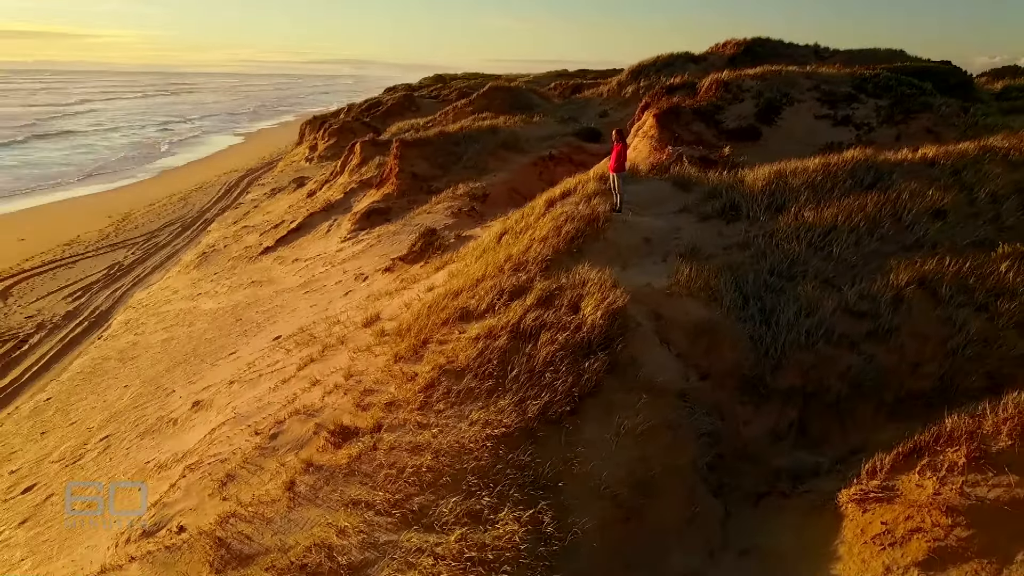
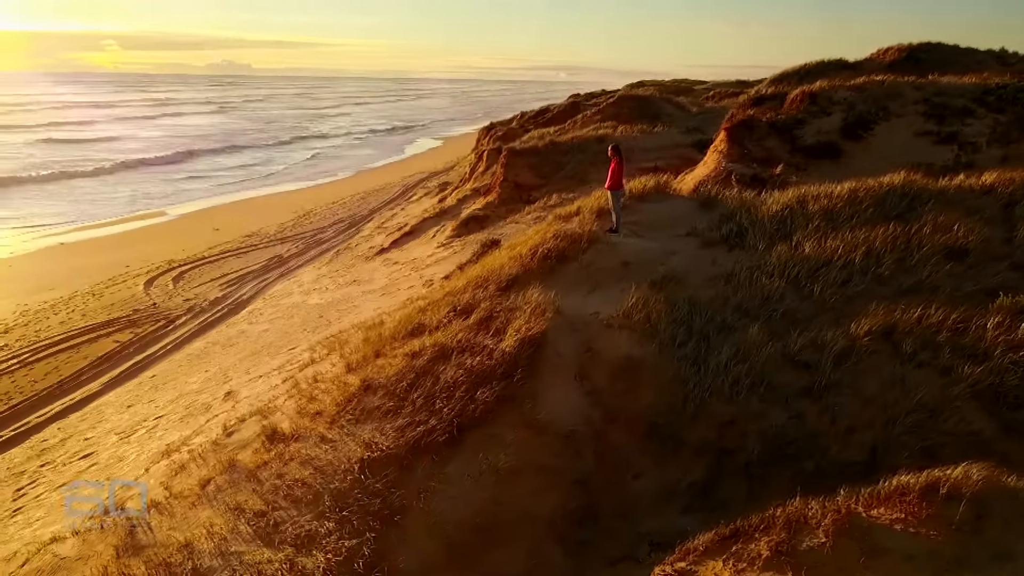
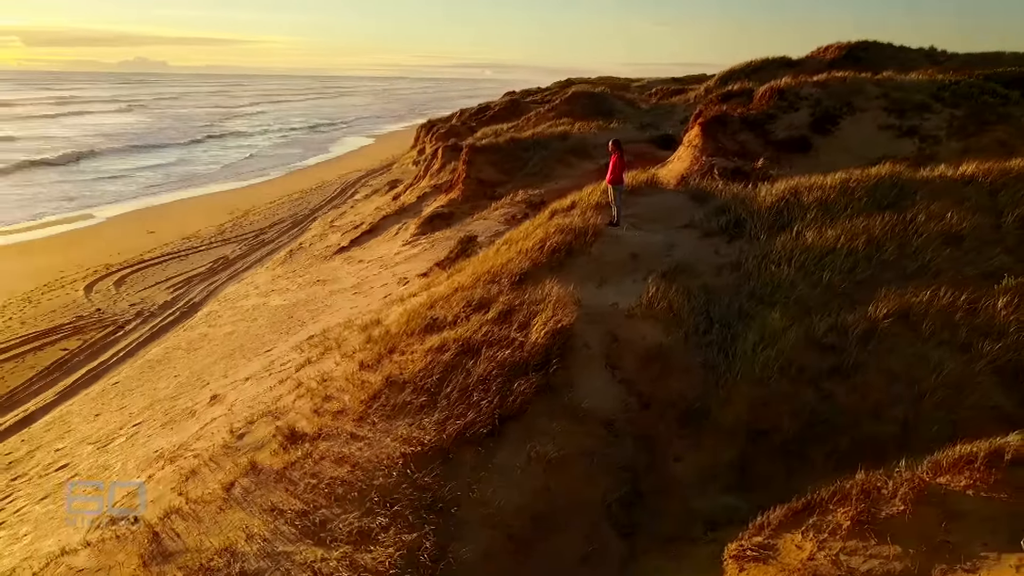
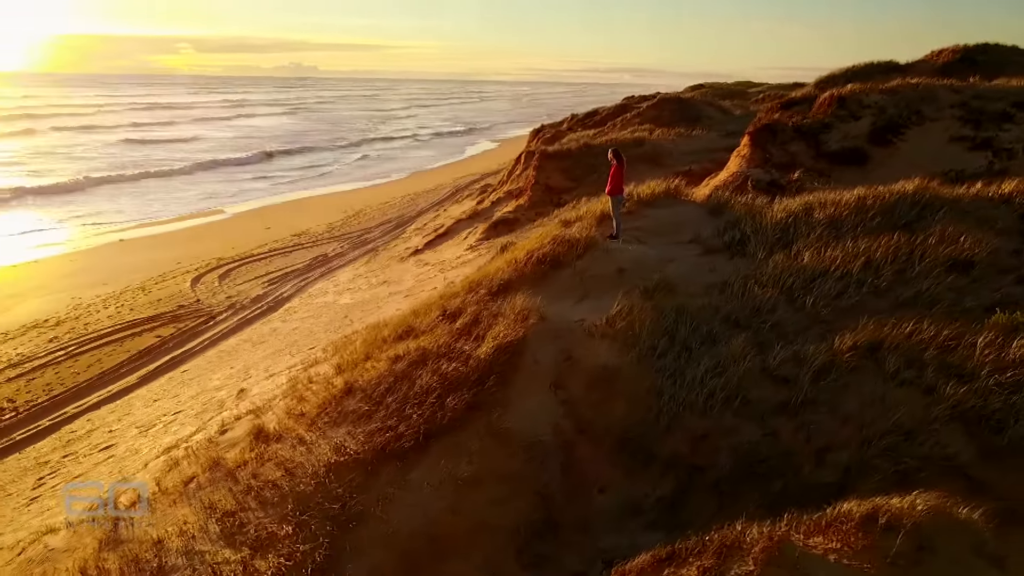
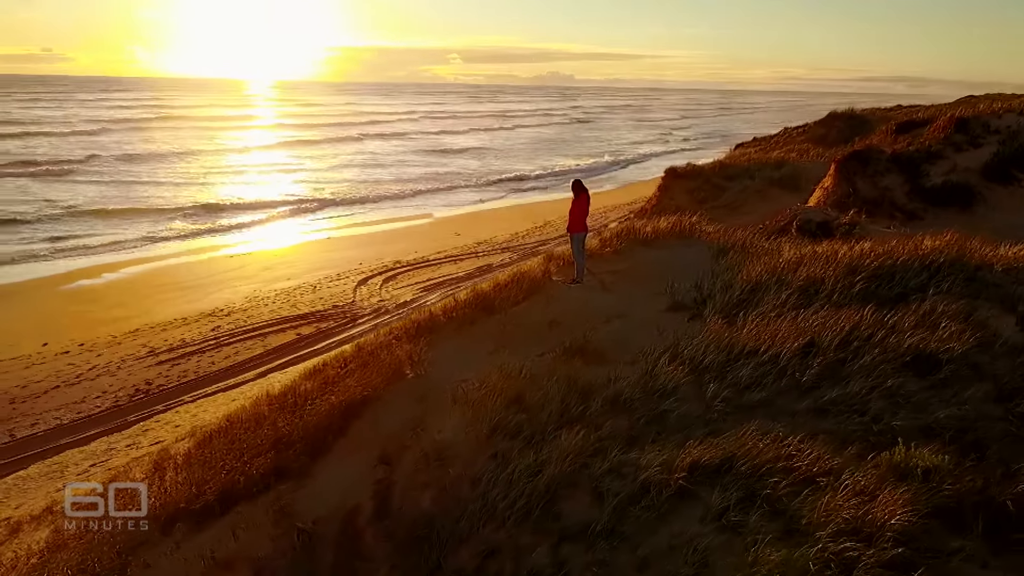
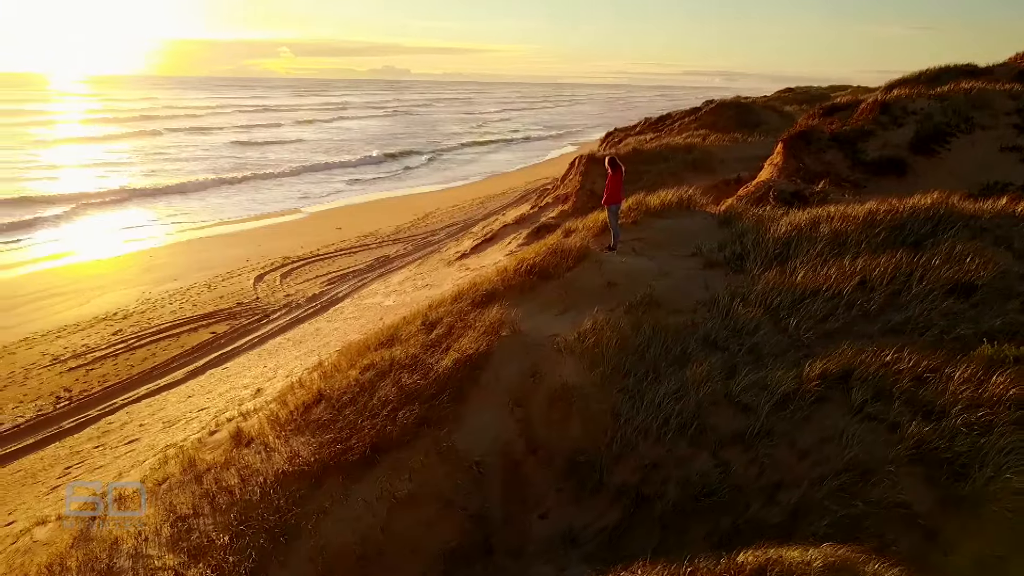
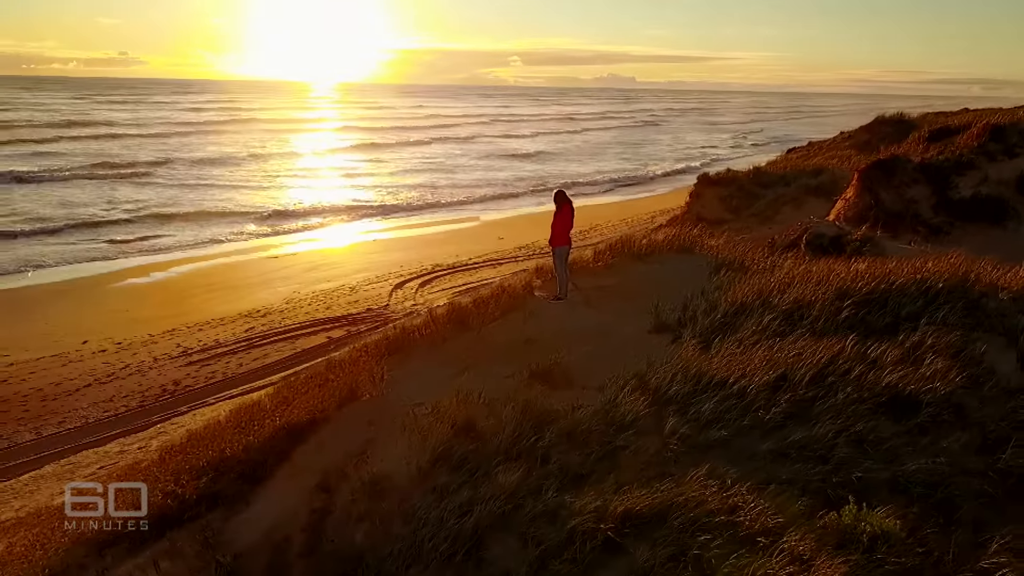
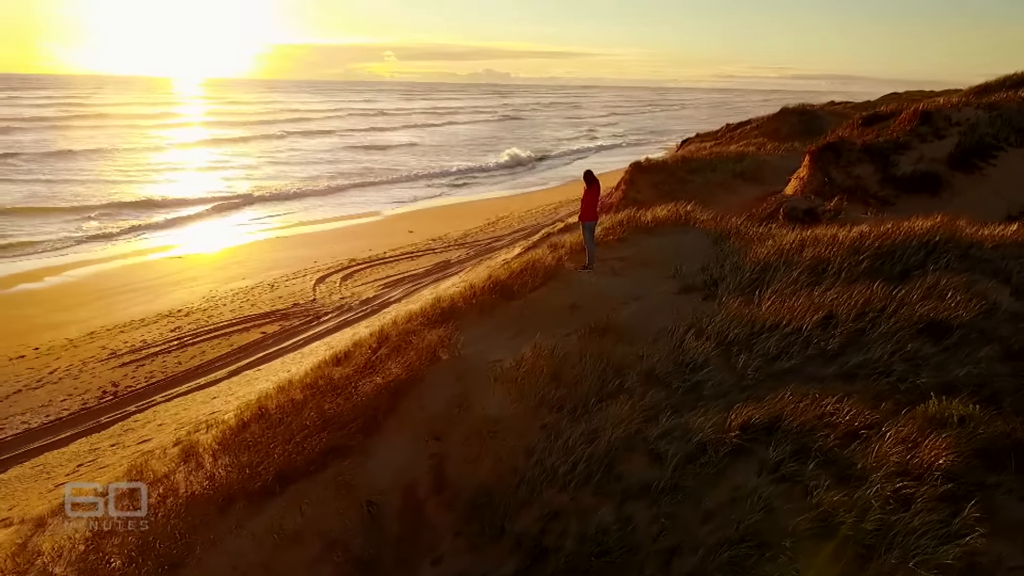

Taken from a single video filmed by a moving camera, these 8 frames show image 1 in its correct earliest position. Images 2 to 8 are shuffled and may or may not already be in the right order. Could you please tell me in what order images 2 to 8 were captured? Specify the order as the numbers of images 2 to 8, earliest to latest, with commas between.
3, 2, 4, 6, 8, 5, 7
